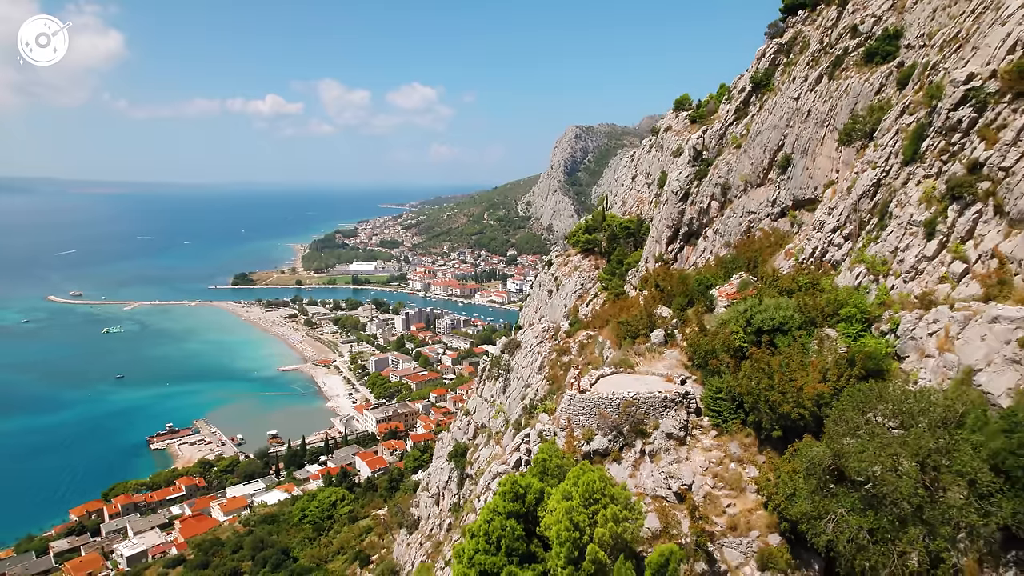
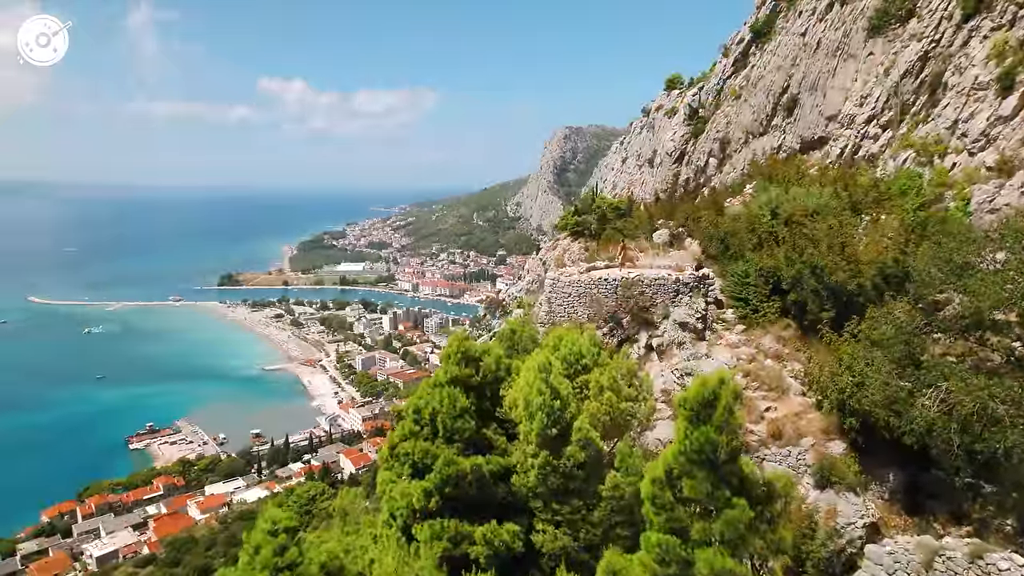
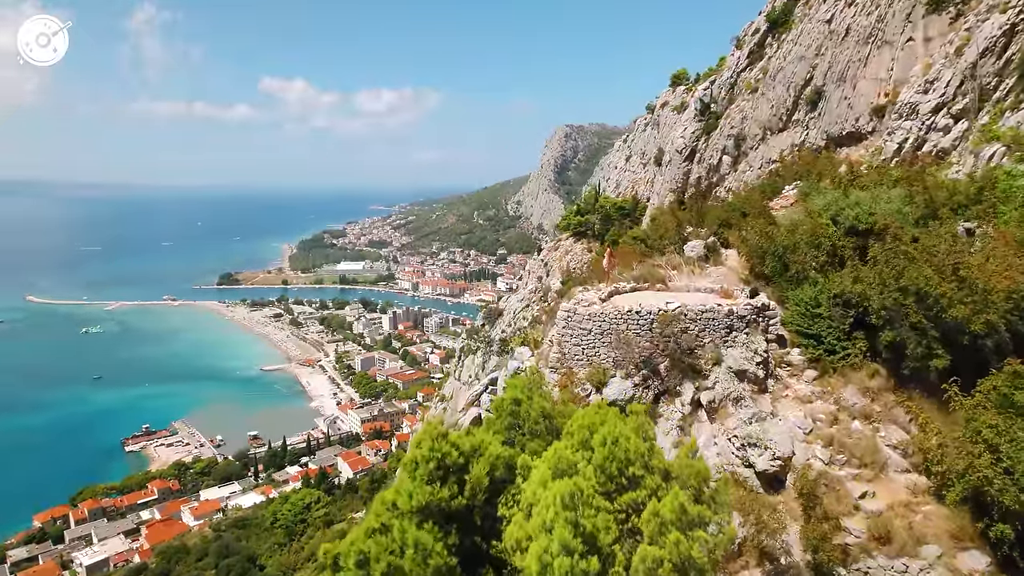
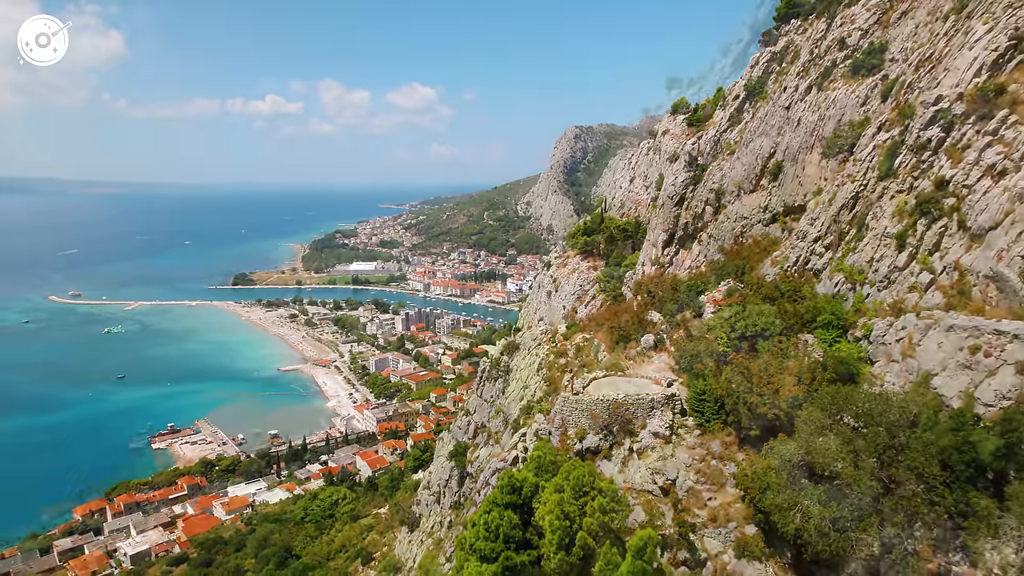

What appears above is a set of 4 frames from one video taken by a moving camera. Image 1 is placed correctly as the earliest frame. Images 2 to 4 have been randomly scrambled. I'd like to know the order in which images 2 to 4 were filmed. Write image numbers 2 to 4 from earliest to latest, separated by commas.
4, 2, 3
